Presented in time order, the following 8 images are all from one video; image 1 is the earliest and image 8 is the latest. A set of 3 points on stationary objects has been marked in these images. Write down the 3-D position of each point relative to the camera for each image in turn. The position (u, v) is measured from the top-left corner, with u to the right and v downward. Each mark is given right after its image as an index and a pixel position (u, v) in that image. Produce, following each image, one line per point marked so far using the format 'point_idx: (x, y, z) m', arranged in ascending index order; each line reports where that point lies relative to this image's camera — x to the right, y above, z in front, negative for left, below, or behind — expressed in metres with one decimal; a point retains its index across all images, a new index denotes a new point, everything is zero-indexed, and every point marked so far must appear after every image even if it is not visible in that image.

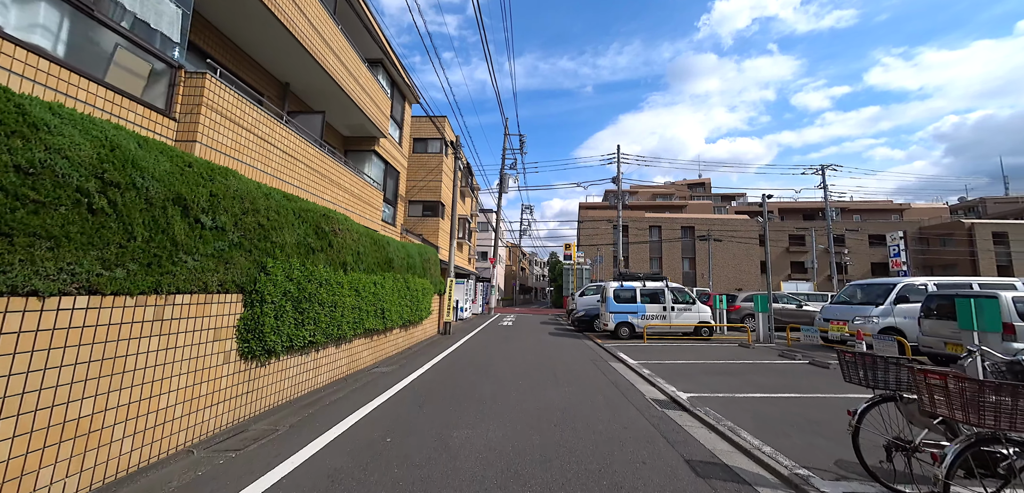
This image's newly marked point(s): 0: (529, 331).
0: (+0.6, -3.7, +16.6) m
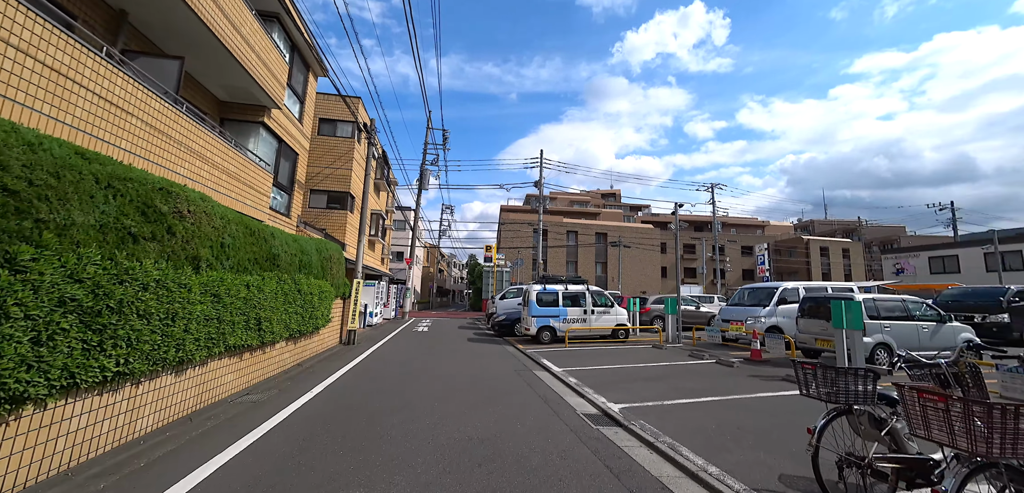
0: (-2.8, -3.7, +15.5) m
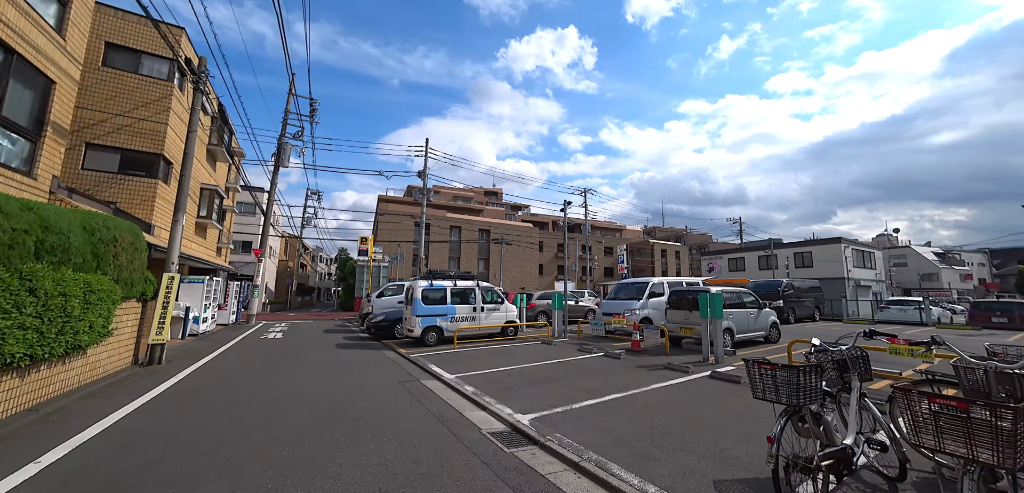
0: (-7.1, -3.3, +12.9) m
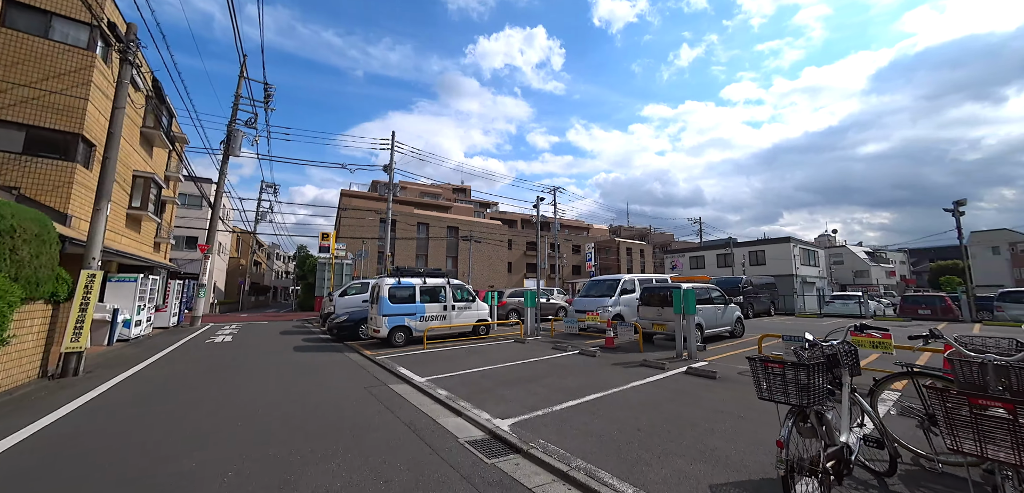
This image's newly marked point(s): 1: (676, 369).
0: (-8.0, -3.2, +11.9) m
1: (+3.2, -2.4, +7.3) m
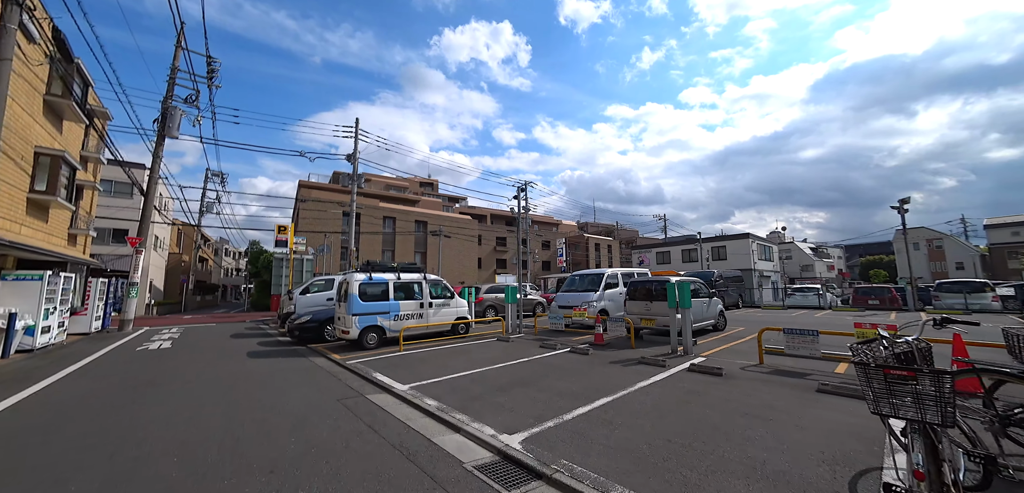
0: (-8.6, -2.9, +10.5) m
1: (+3.0, -2.2, +6.9) m
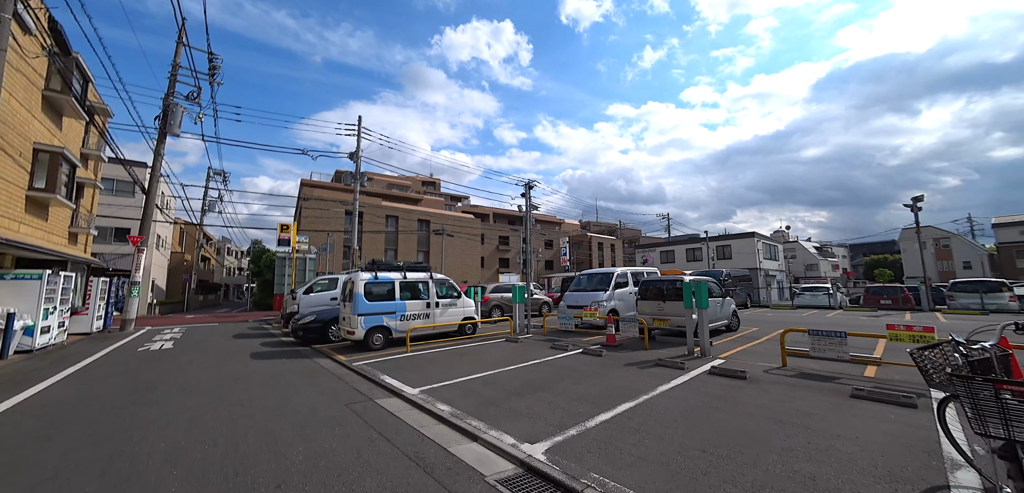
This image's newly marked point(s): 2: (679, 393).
0: (-8.3, -2.9, +10.3) m
1: (+3.3, -2.1, +6.6) m
2: (+2.3, -2.1, +5.3) m
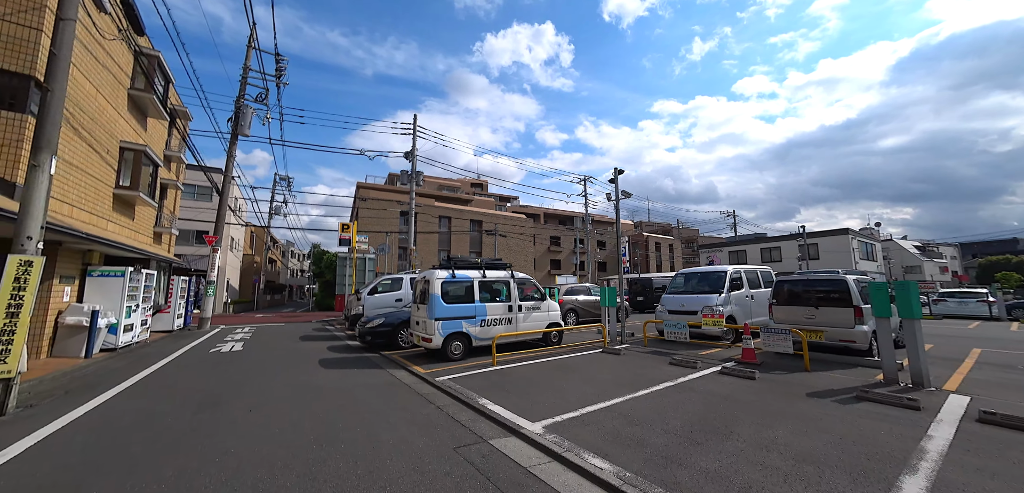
0: (-6.0, -2.8, +9.5) m
1: (+5.1, -1.9, +4.5) m
2: (+4.0, -1.9, +3.3) m
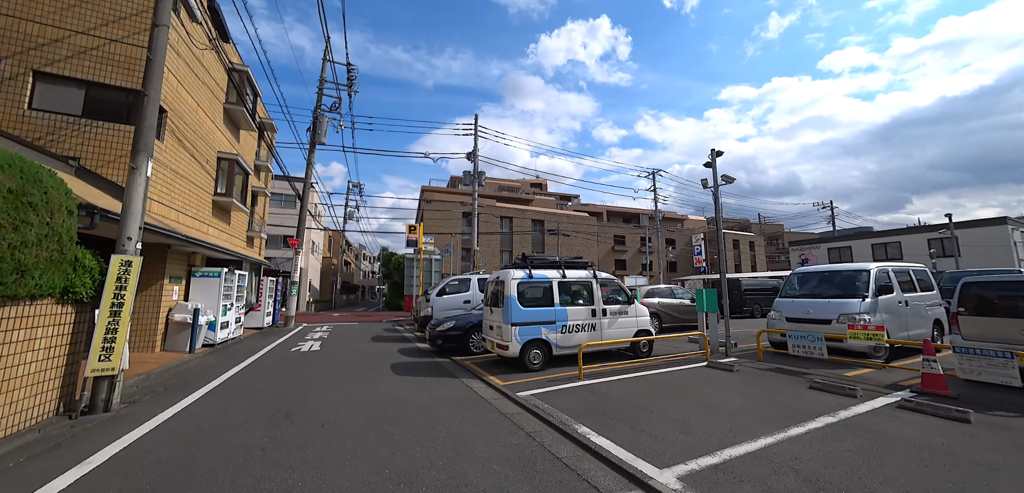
0: (-4.0, -2.8, +9.3) m
1: (+6.1, -1.8, +2.7) m
2: (+4.9, -1.7, +1.6) m
